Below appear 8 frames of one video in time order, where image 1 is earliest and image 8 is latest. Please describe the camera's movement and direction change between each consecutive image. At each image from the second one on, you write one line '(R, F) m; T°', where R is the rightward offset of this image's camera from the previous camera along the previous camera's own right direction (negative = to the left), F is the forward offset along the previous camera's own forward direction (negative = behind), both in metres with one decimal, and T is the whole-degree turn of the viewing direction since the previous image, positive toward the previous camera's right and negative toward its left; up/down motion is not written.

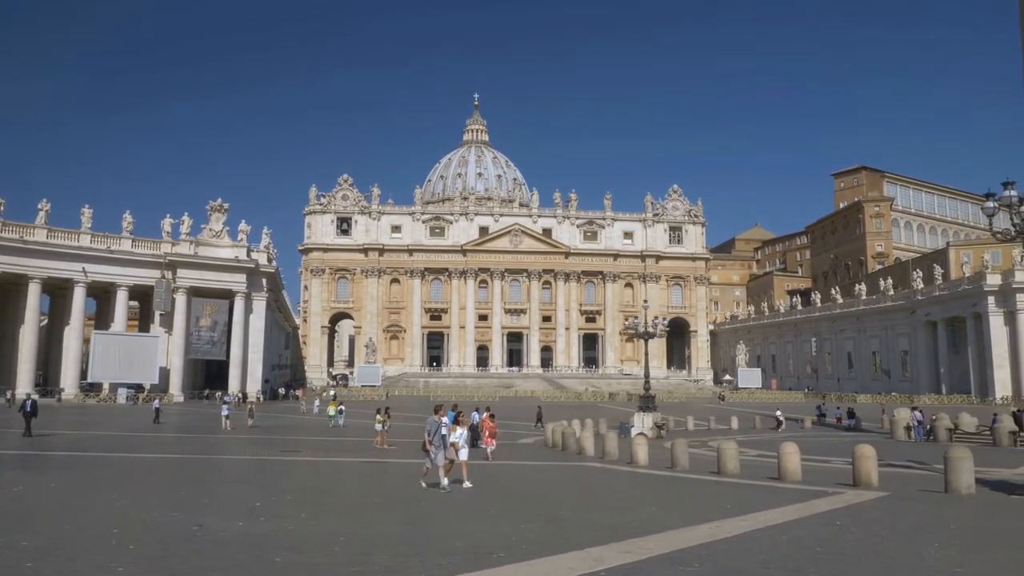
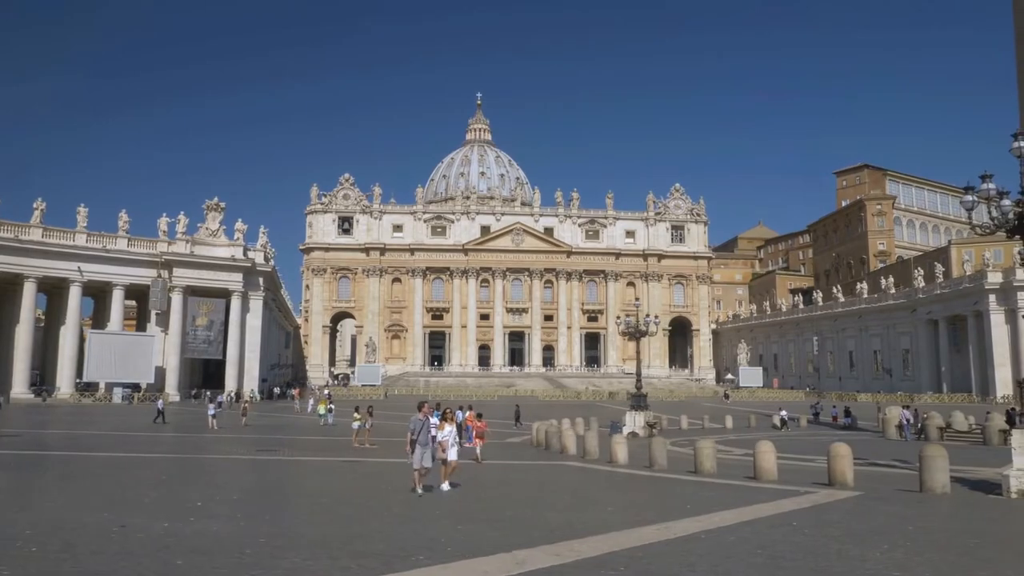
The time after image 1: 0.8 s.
(+0.6, +0.2) m; 0°
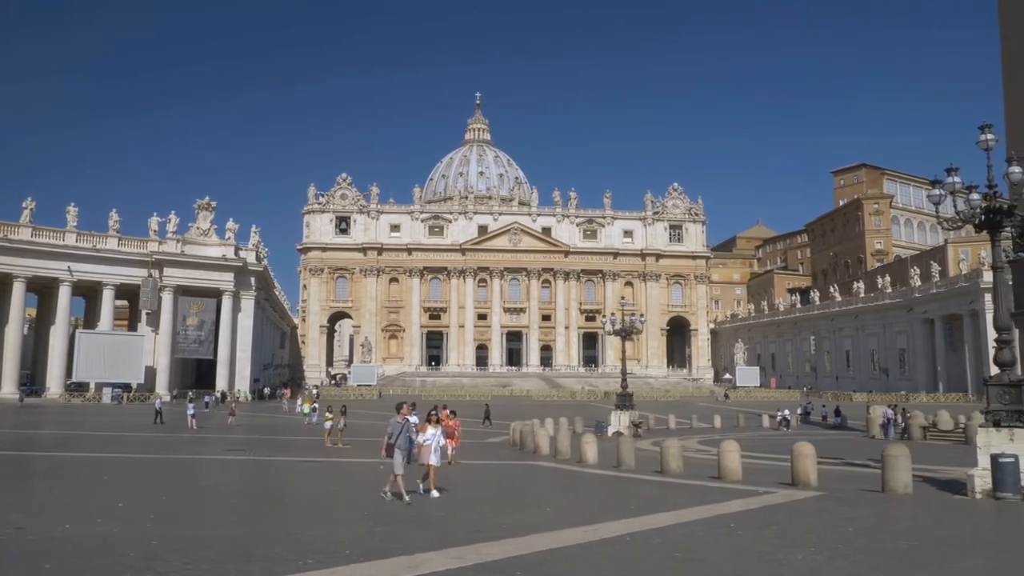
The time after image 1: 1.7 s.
(+0.7, +0.3) m; 0°
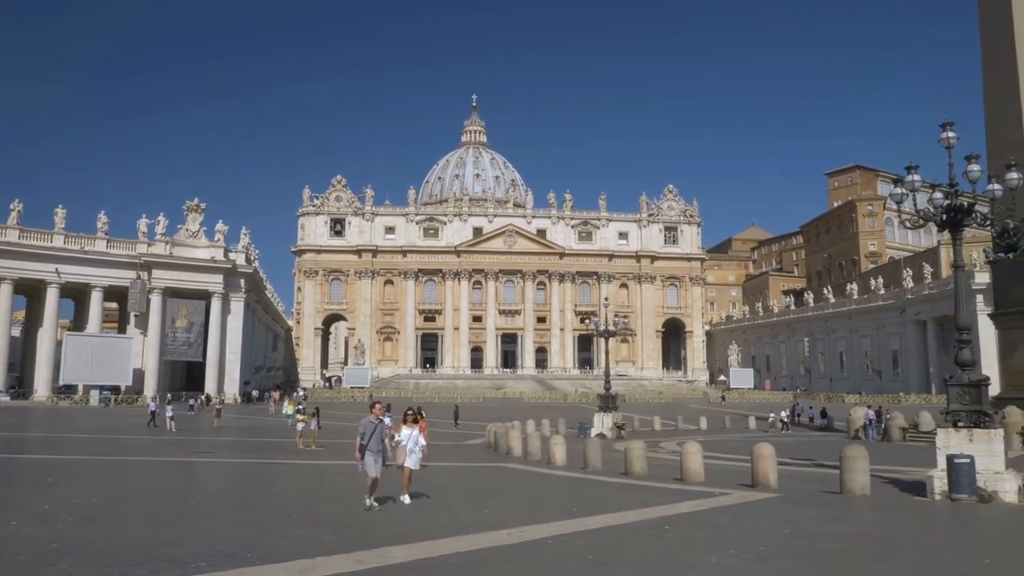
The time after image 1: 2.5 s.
(+0.7, +0.1) m; 0°
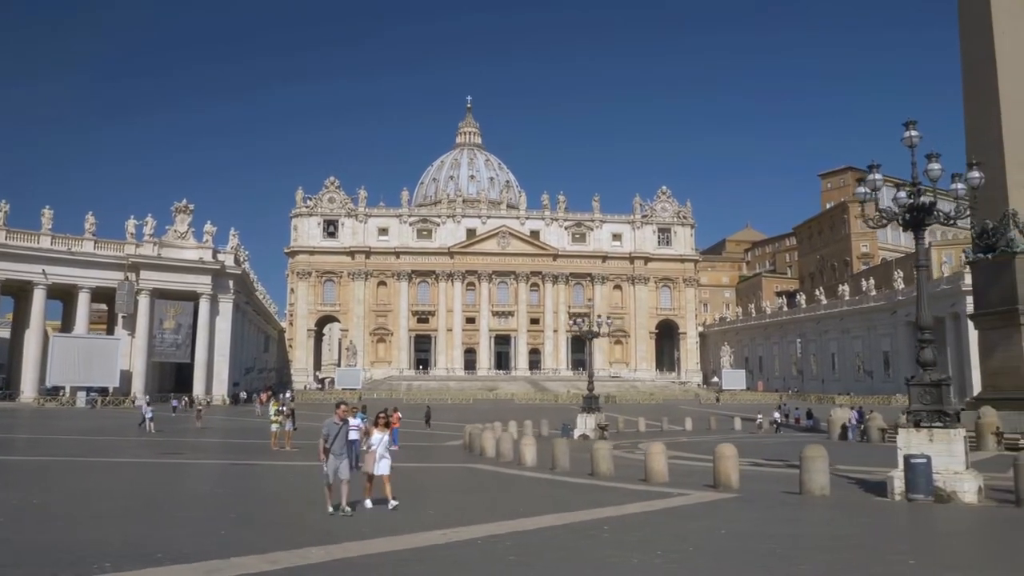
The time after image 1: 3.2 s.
(+0.6, +0.1) m; 0°
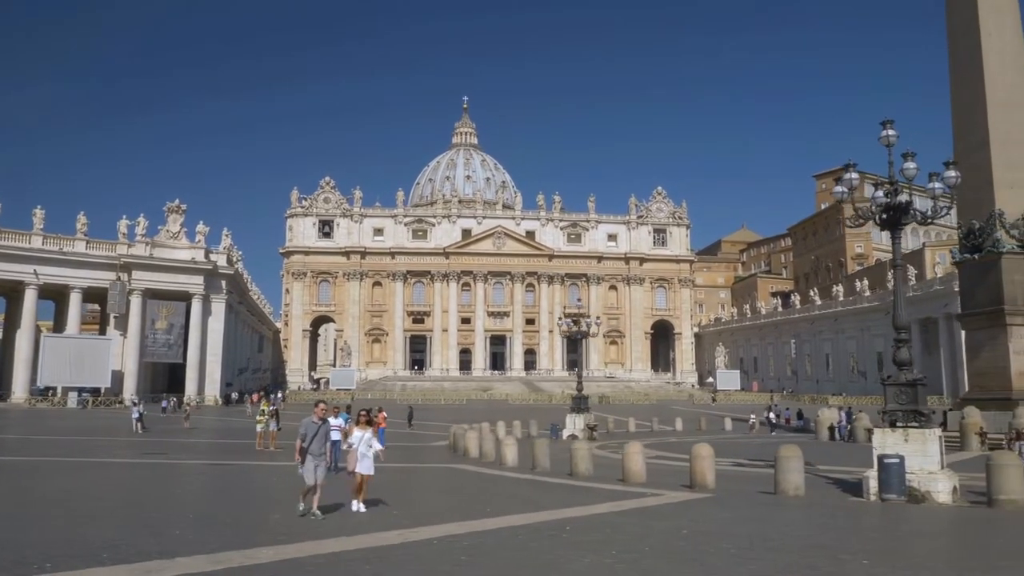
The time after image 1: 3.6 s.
(+0.3, 0.0) m; 0°
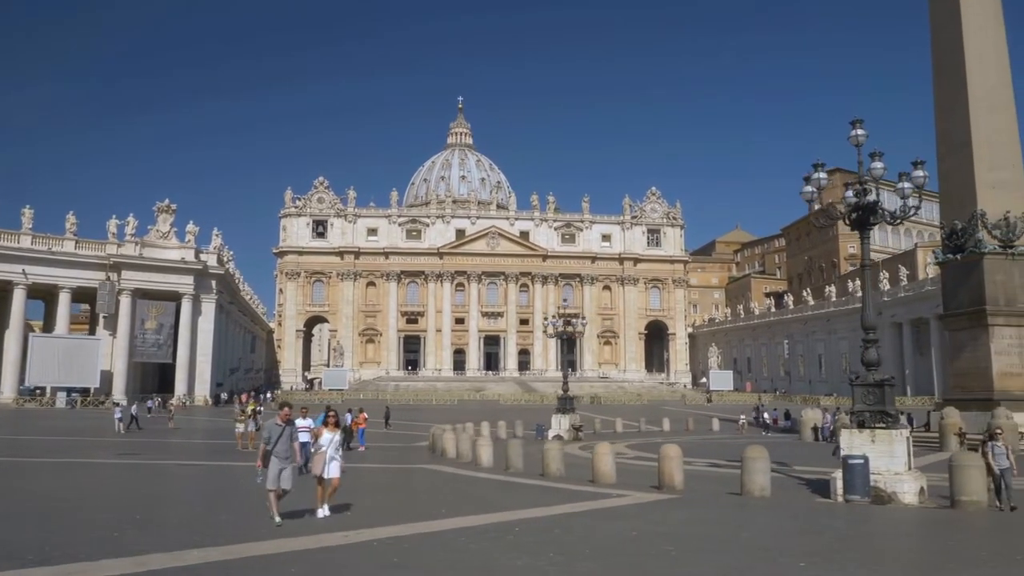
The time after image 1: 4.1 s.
(+0.5, +0.1) m; 0°
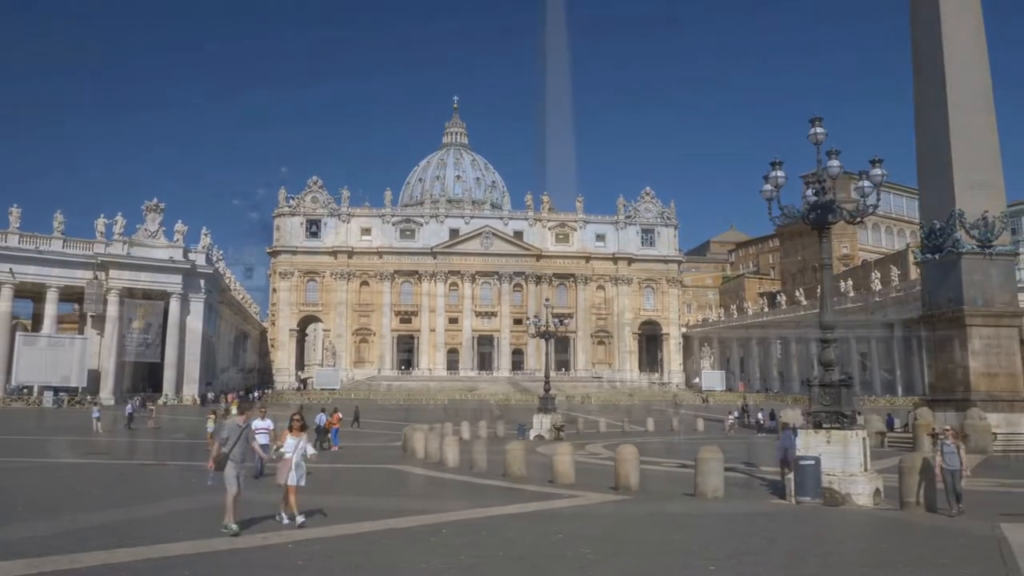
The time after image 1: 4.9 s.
(+0.6, +0.1) m; 0°
